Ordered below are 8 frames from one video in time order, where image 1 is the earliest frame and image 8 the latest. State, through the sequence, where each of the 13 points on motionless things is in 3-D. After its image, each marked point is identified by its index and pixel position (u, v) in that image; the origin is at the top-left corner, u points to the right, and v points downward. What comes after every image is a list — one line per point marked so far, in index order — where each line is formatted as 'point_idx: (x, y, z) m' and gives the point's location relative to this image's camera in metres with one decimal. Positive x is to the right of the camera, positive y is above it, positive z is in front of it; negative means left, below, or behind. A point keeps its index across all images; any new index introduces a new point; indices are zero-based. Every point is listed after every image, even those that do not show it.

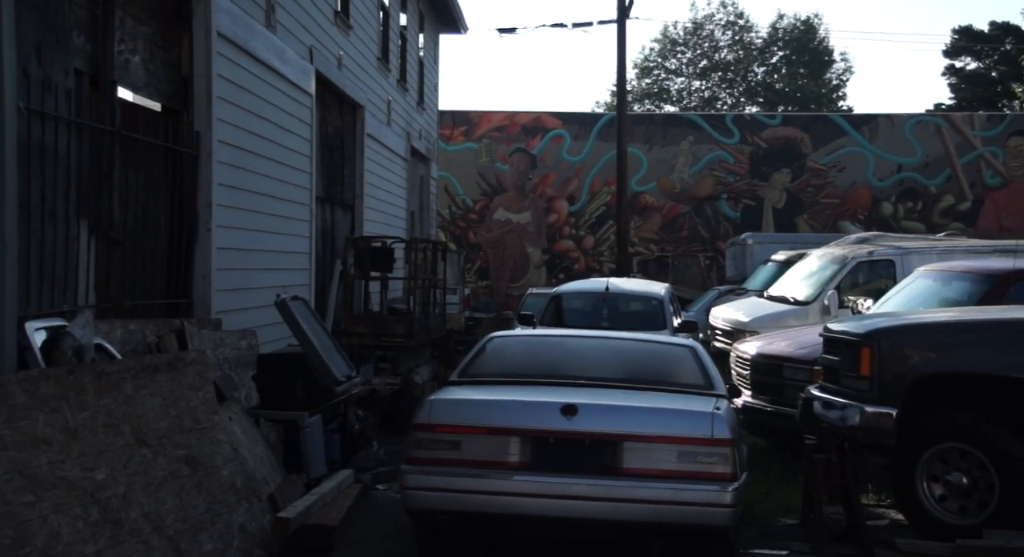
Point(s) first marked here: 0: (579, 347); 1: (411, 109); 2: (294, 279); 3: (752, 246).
0: (+0.5, -0.5, +6.8) m
1: (-1.9, +3.2, +17.7) m
2: (-2.4, 0.0, +10.0) m
3: (+4.7, +0.7, +18.5) m
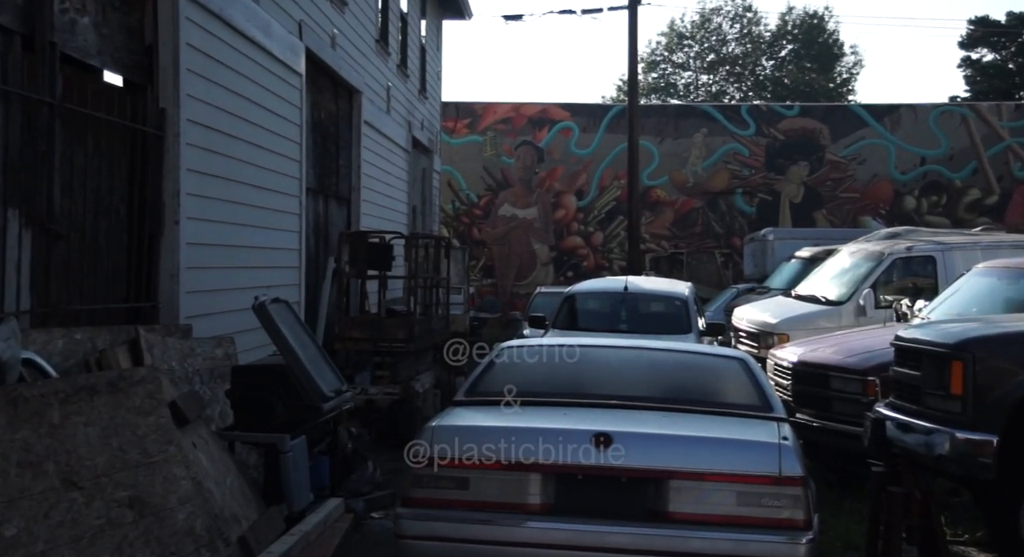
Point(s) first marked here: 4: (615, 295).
0: (+0.6, -0.5, +5.8) m
1: (-1.8, +3.2, +16.7) m
2: (-2.3, 0.0, +9.0) m
3: (+4.8, +0.7, +17.5) m
4: (+1.2, -0.2, +10.9) m
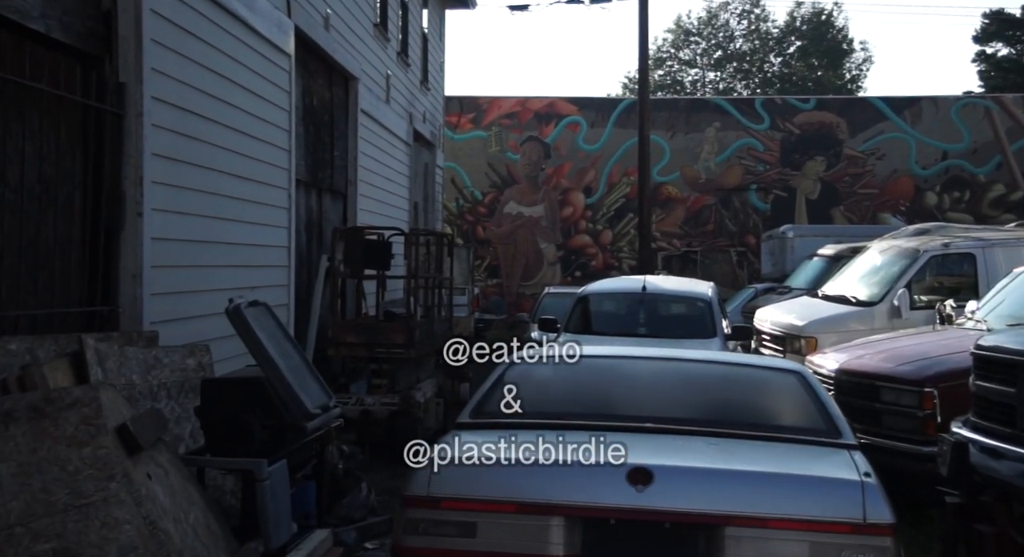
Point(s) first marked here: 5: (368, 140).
0: (+0.6, -0.5, +4.9) m
1: (-1.7, +3.2, +15.9) m
2: (-2.2, 0.0, +8.2) m
3: (+4.9, +0.7, +16.7) m
4: (+1.3, -0.2, +10.1) m
5: (-1.9, +1.9, +12.7) m
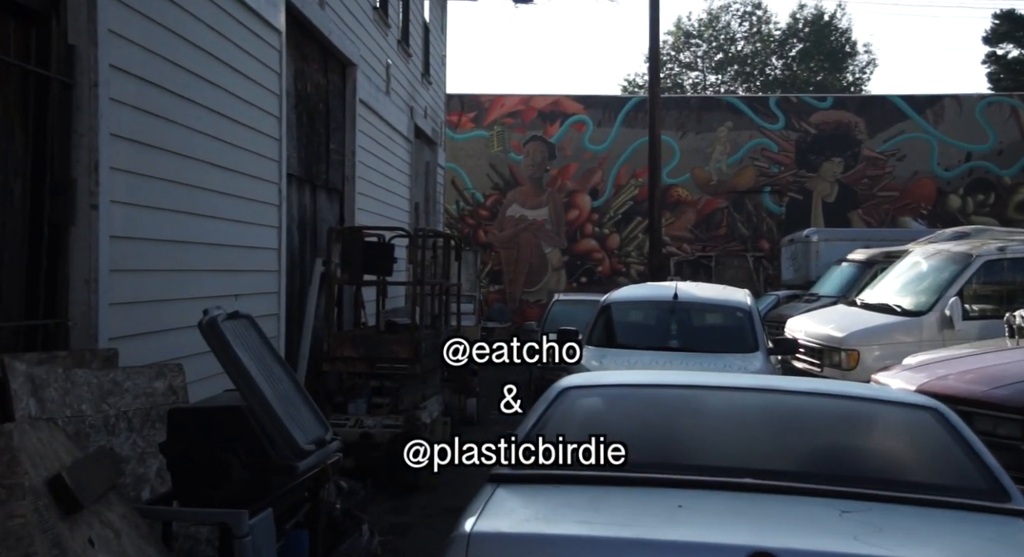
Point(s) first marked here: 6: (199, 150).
0: (+0.8, -0.5, +3.9) m
1: (-1.5, +3.1, +14.9) m
2: (-2.1, 0.0, +7.2) m
3: (+5.1, +0.6, +15.7) m
4: (+1.4, -0.3, +9.0) m
5: (-1.8, +1.8, +11.7) m
6: (-2.0, +0.8, +6.2) m
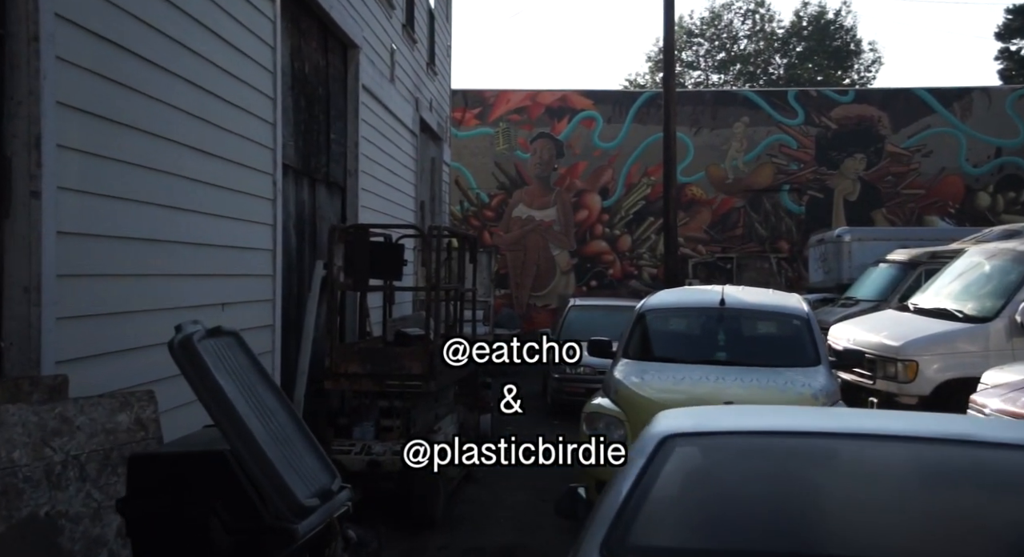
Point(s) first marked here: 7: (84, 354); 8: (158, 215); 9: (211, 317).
0: (+1.1, -0.5, +2.9) m
1: (-1.4, +3.1, +13.9) m
2: (-1.9, -0.1, +6.1) m
3: (+5.3, +0.6, +14.7) m
4: (+1.7, -0.3, +8.0) m
5: (-1.6, +1.7, +10.7) m
6: (-1.8, +0.8, +5.1) m
7: (-1.9, -0.3, +4.2) m
8: (-1.8, +0.3, +5.0) m
9: (-2.0, -0.2, +6.1) m
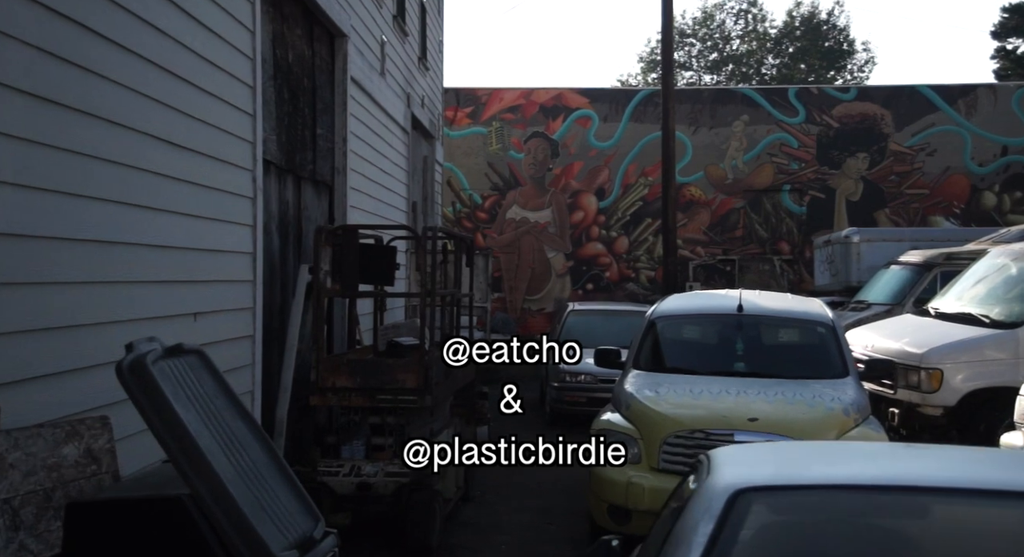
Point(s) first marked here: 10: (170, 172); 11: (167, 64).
0: (+1.1, -0.6, +2.3) m
1: (-1.4, +3.0, +13.3) m
2: (-1.8, -0.1, +5.5) m
3: (+5.2, +0.5, +14.1) m
4: (+1.7, -0.3, +7.4) m
5: (-1.6, +1.7, +10.0) m
6: (-1.8, +0.8, +4.5) m
7: (-1.8, -0.4, +3.6) m
8: (-1.8, +0.3, +4.4) m
9: (-2.0, -0.3, +5.5) m
10: (-1.8, +0.5, +5.3) m
11: (-1.8, +1.1, +5.2) m
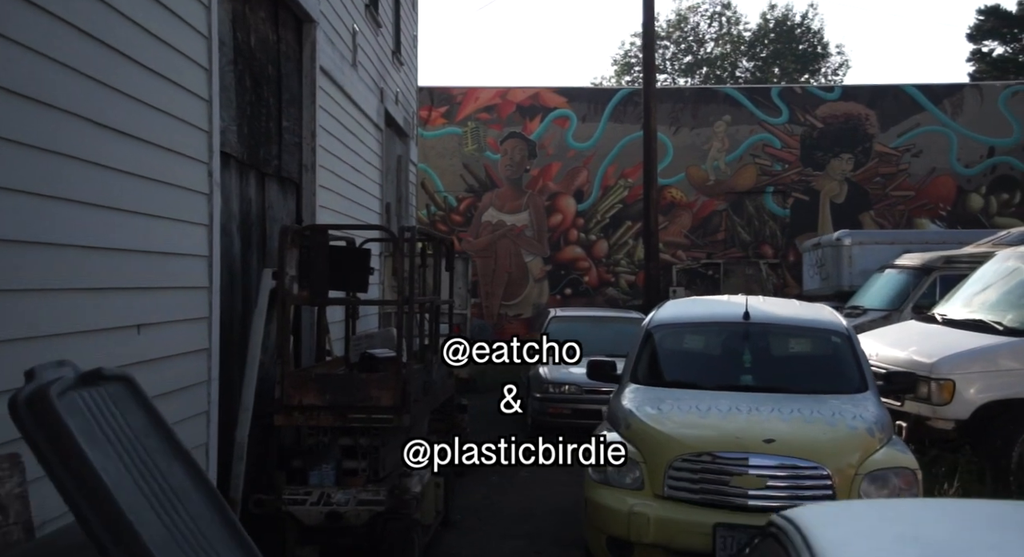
0: (+1.2, -0.6, +1.7) m
1: (-1.7, +2.9, +12.6) m
2: (-1.9, -0.2, +4.8) m
3: (+4.9, +0.5, +13.6) m
4: (+1.6, -0.4, +6.8) m
5: (-1.8, +1.6, +9.3) m
6: (-1.8, +0.7, +3.8) m
7: (-1.8, -0.4, +2.9) m
8: (-1.8, +0.2, +3.7) m
9: (-2.0, -0.3, +4.8) m
10: (-1.8, +0.5, +4.6) m
11: (-1.8, +1.1, +4.5) m
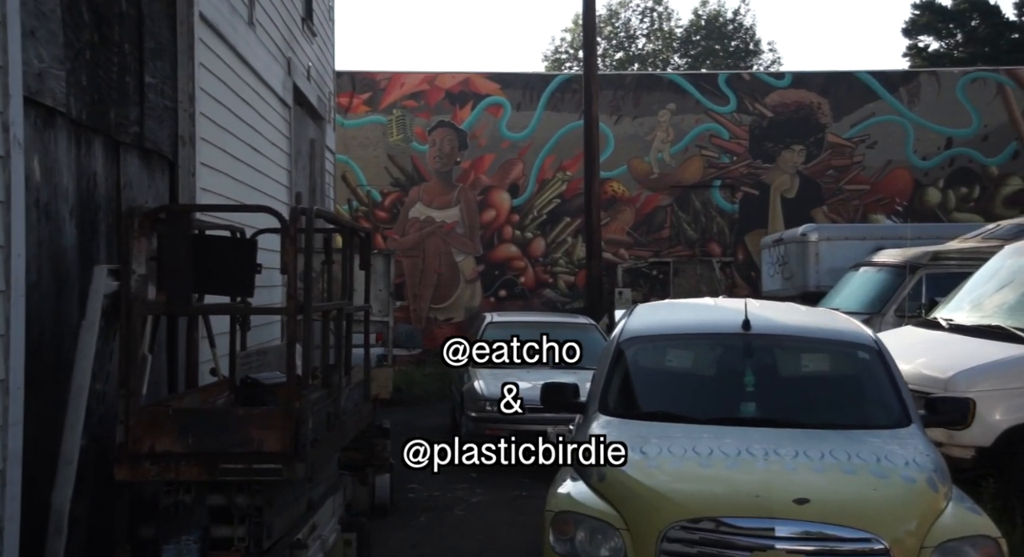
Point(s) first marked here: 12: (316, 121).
0: (+1.2, -0.6, +0.1) m
1: (-2.5, +2.9, +10.8) m
2: (-2.1, -0.2, +3.0) m
3: (+4.0, +0.5, +12.3) m
4: (+1.2, -0.4, +5.3) m
5: (-2.4, +1.6, +7.5) m
6: (-2.0, +0.7, +2.0) m
7: (-1.9, -0.4, +1.1) m
8: (-2.0, +0.2, +1.9) m
9: (-2.2, -0.3, +3.0) m
10: (-2.0, +0.5, +2.8) m
11: (-2.0, +1.1, +2.7) m
12: (-2.7, +2.2, +13.0) m
